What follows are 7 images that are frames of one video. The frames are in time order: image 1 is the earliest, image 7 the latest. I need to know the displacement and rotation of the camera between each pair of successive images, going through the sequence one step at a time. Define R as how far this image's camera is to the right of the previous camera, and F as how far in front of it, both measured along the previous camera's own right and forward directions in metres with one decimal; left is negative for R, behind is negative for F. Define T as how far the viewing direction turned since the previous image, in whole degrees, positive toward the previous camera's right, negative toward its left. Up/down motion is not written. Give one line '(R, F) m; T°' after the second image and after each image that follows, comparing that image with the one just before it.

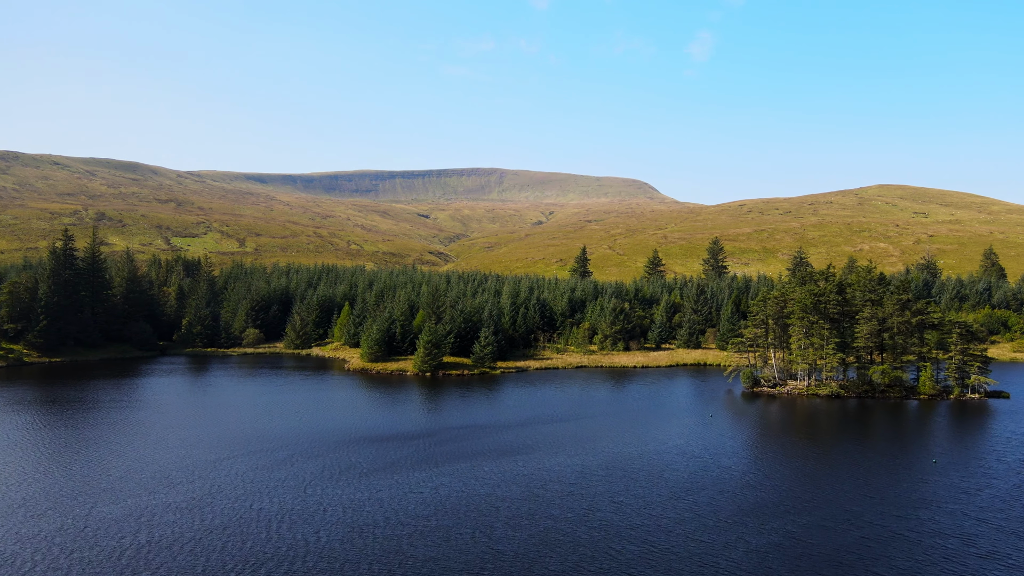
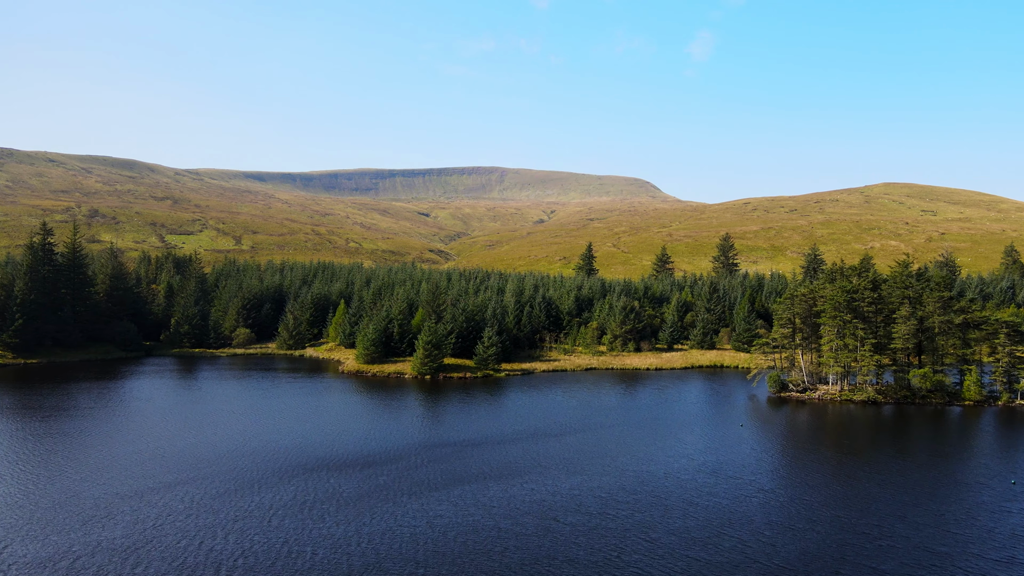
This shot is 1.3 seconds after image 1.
(-0.6, +6.4) m; 0°
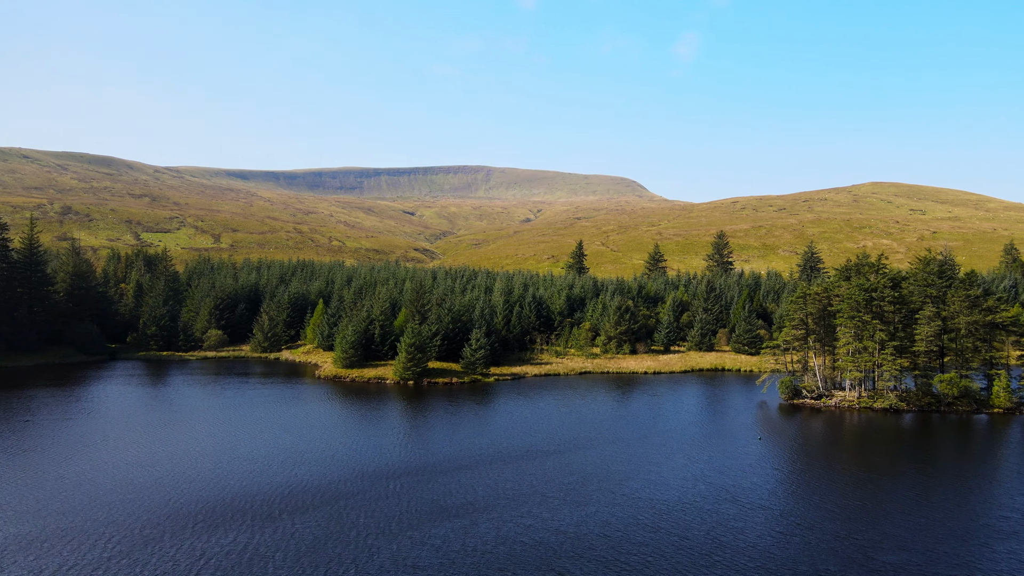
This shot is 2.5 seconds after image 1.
(-0.4, +6.3) m; +1°
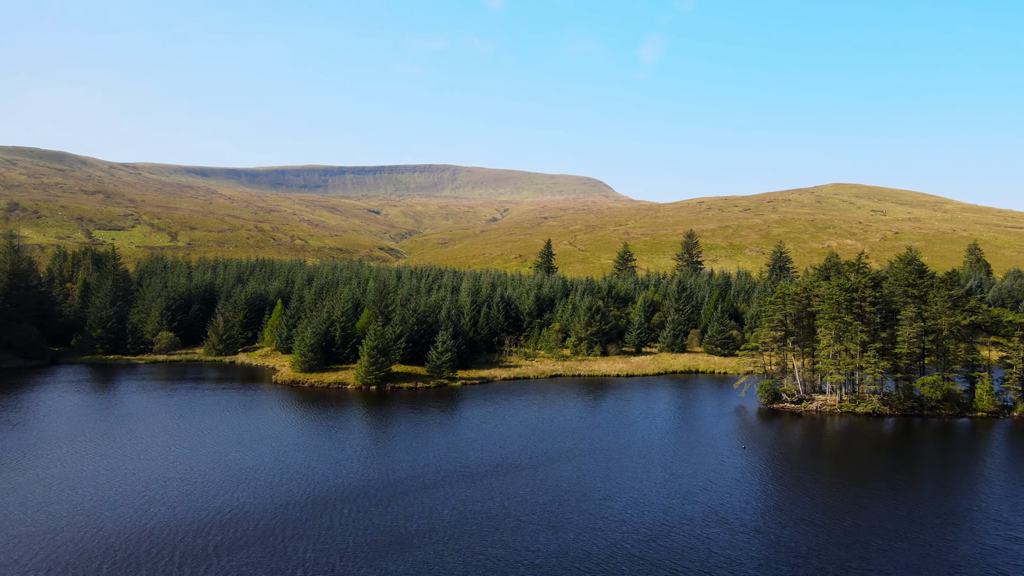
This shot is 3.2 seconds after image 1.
(-0.2, +3.7) m; +3°
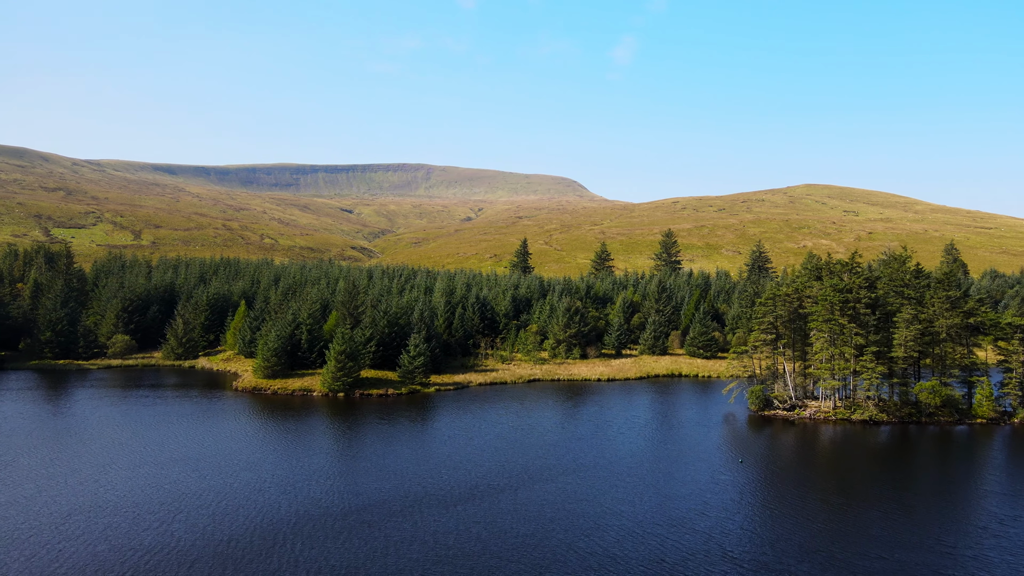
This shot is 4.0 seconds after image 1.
(-0.2, +4.2) m; +2°
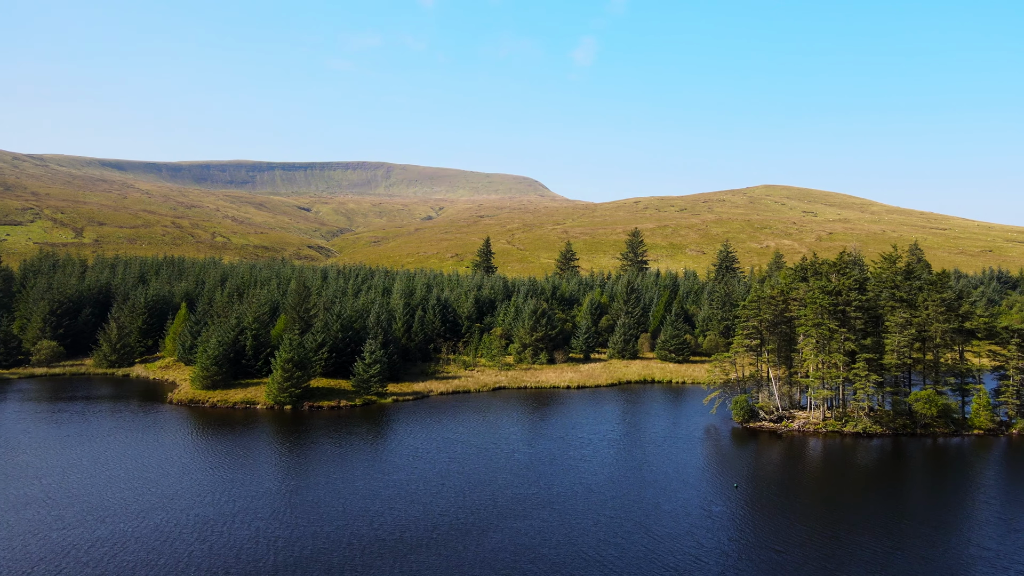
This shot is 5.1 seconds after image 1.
(-0.3, +5.8) m; +3°
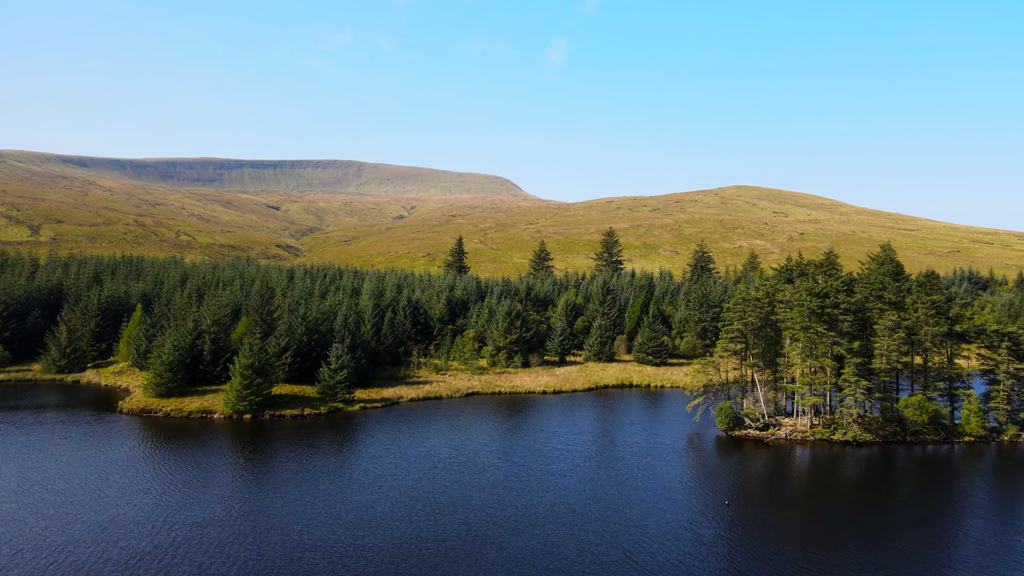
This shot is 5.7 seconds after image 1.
(-0.1, +3.2) m; +2°
